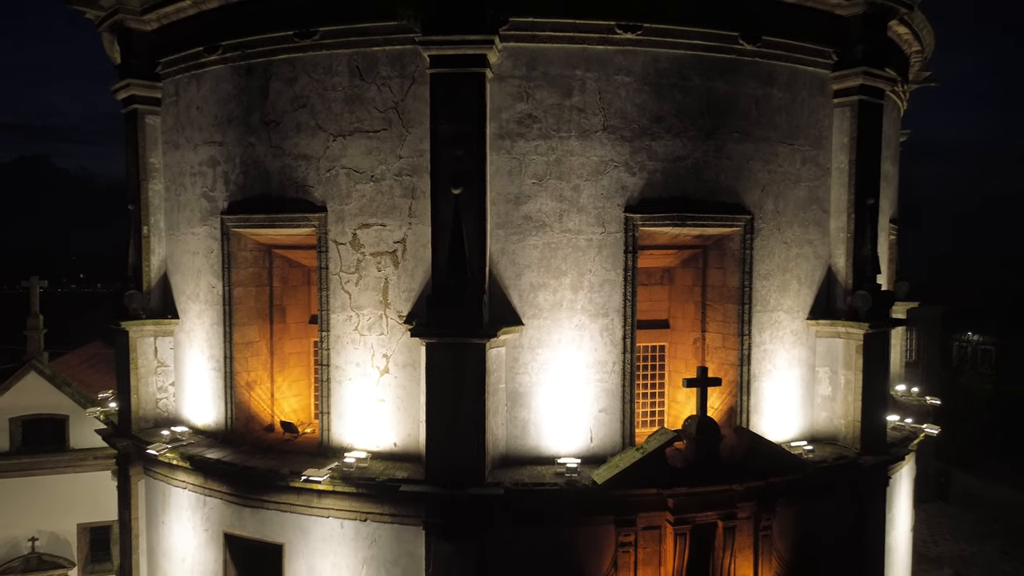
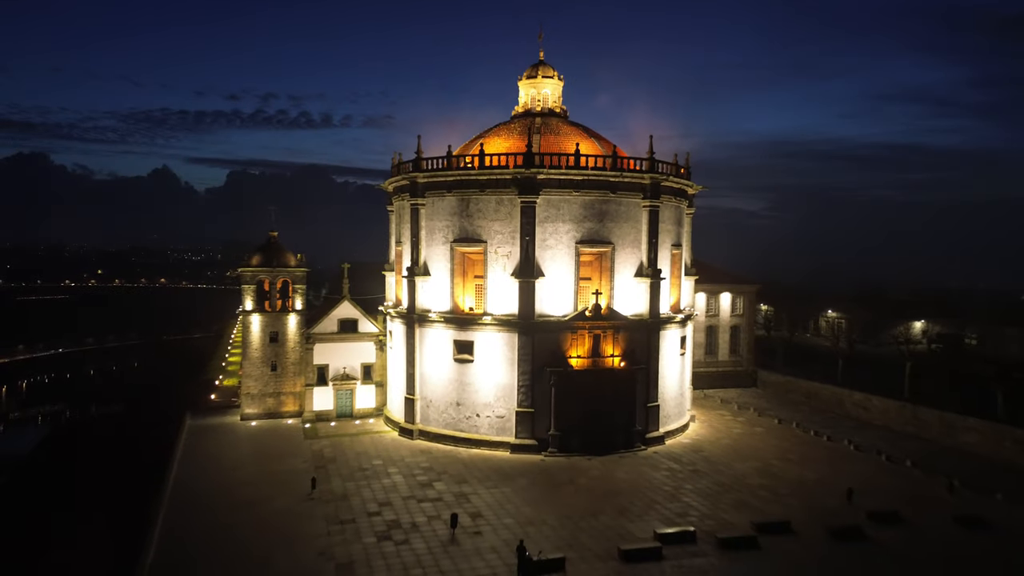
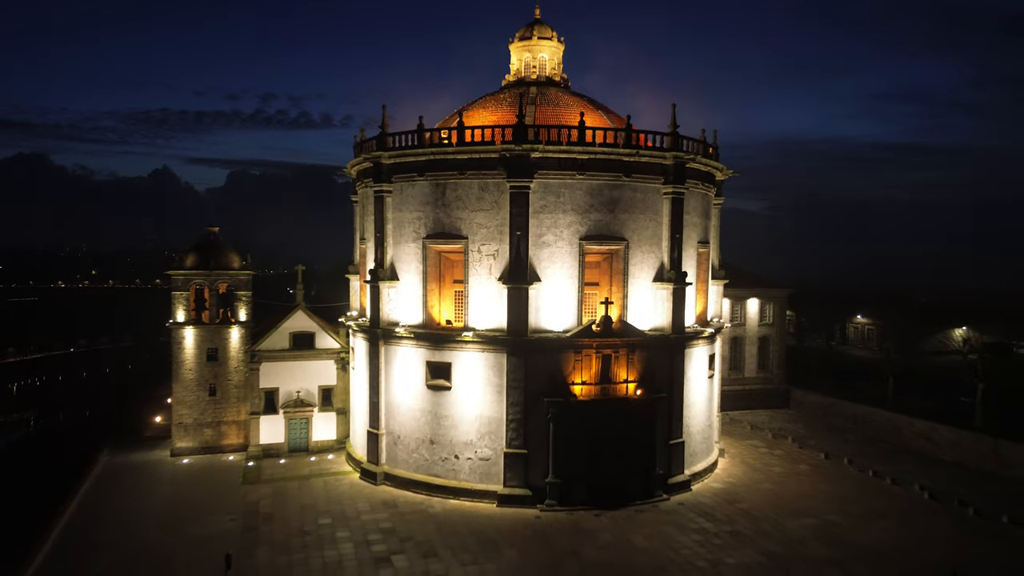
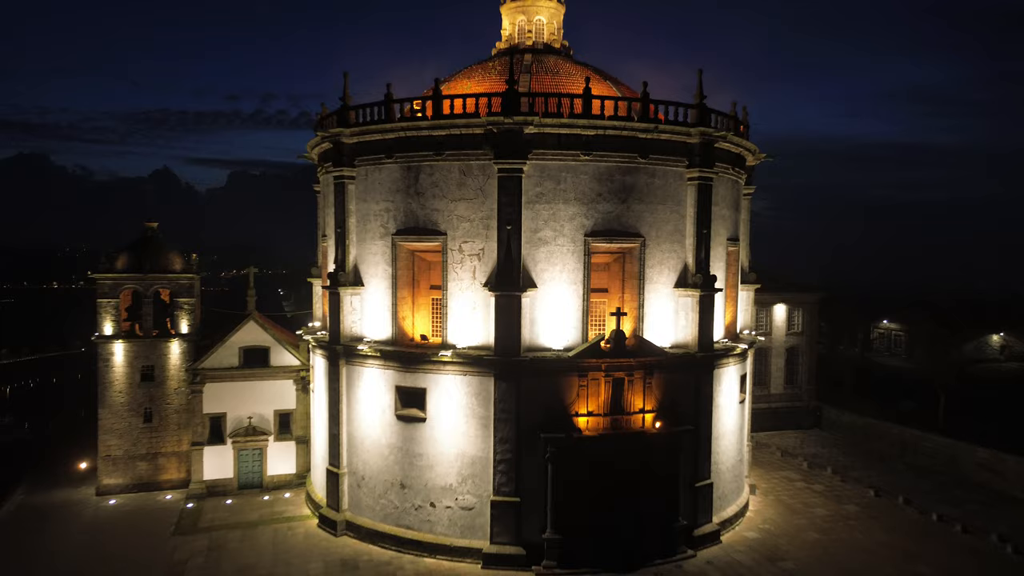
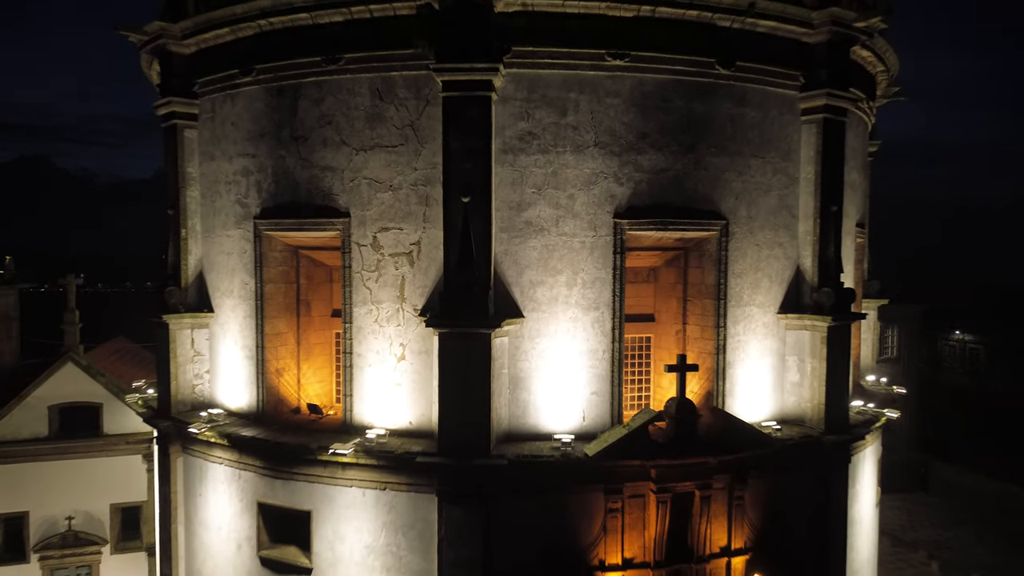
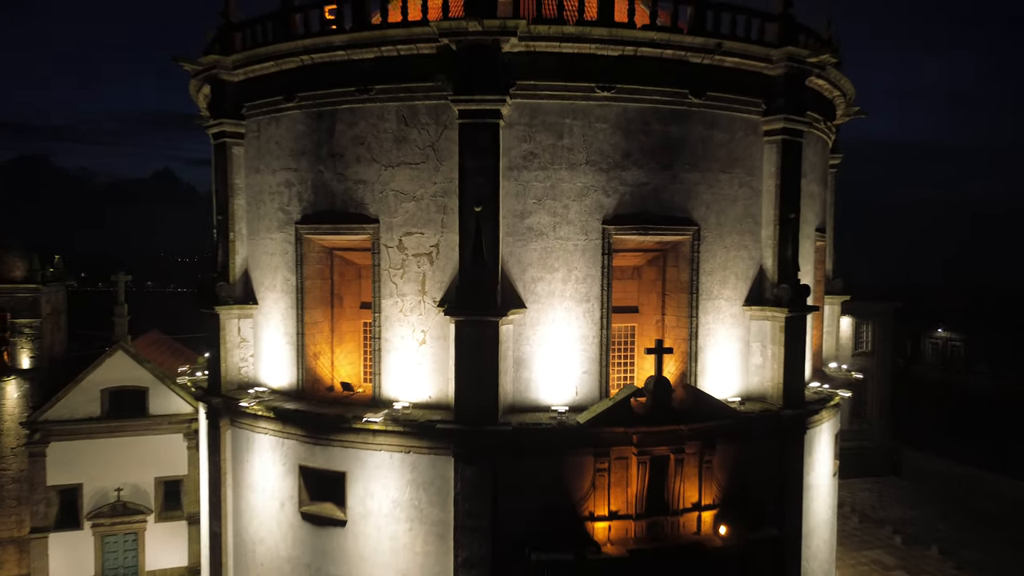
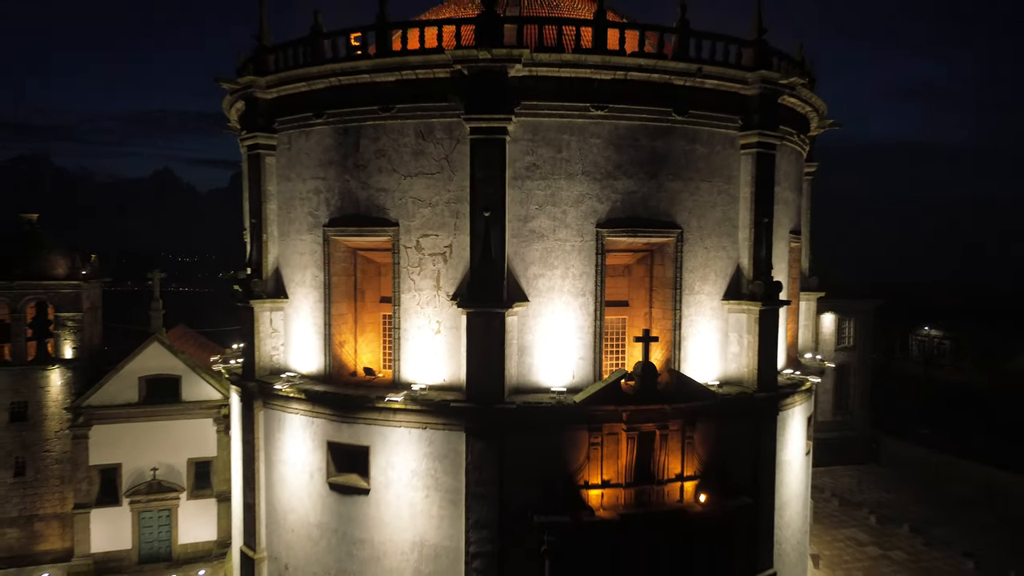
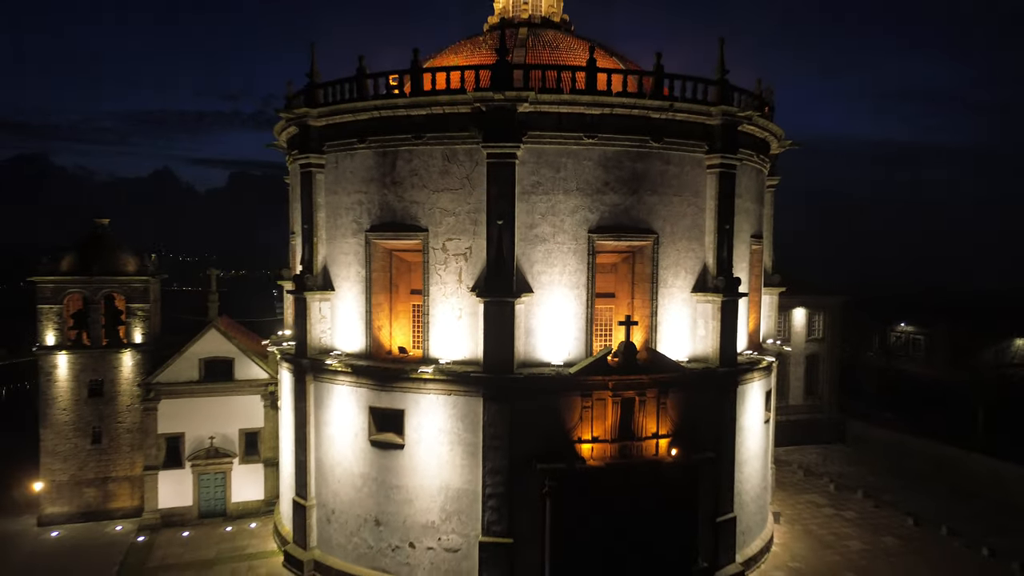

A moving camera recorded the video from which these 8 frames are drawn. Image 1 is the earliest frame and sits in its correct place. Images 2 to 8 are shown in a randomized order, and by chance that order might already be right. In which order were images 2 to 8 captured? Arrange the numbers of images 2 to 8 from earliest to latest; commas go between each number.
5, 6, 7, 8, 4, 3, 2
